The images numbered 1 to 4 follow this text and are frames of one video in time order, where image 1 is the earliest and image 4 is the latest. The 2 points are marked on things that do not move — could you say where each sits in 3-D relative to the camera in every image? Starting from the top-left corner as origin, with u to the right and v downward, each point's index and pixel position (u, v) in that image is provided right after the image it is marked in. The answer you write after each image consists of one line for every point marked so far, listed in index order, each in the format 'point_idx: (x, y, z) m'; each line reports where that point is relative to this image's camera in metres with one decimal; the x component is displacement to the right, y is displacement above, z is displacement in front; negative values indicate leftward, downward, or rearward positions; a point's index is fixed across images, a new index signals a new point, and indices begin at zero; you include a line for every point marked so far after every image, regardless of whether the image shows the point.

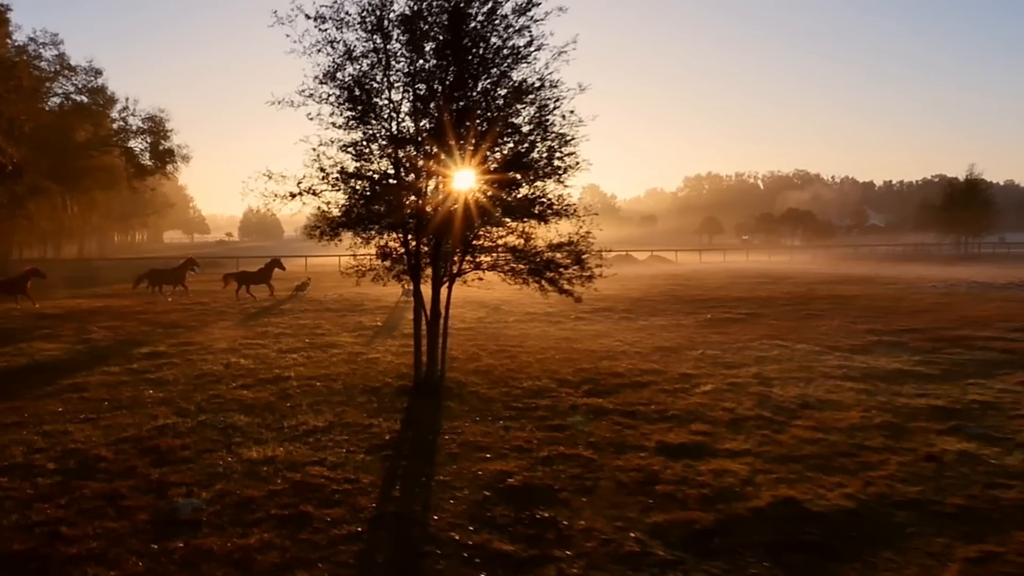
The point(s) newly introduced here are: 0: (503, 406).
0: (-0.1, -1.5, +10.9) m
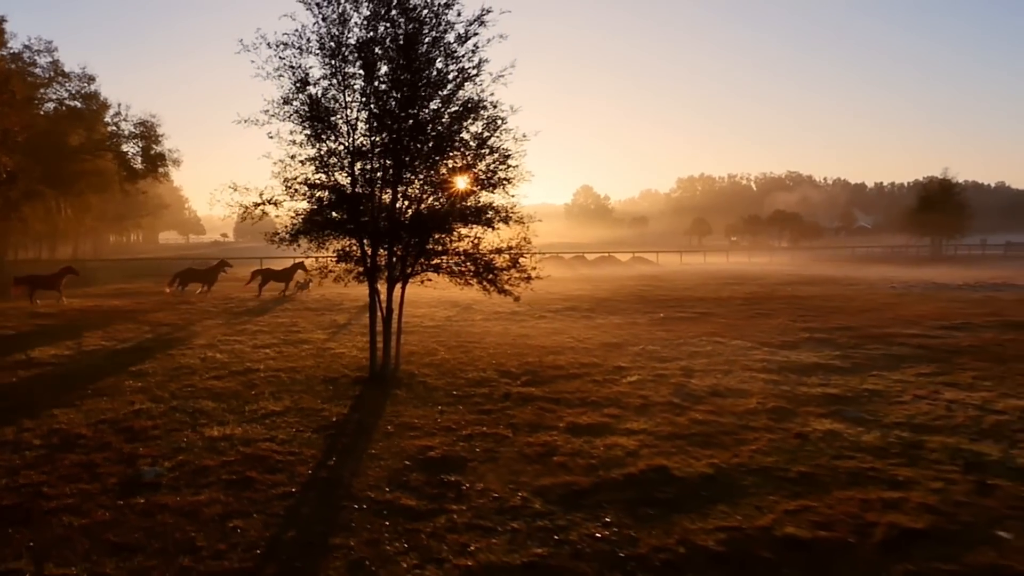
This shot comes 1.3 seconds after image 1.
0: (-1.0, -1.5, +12.2) m
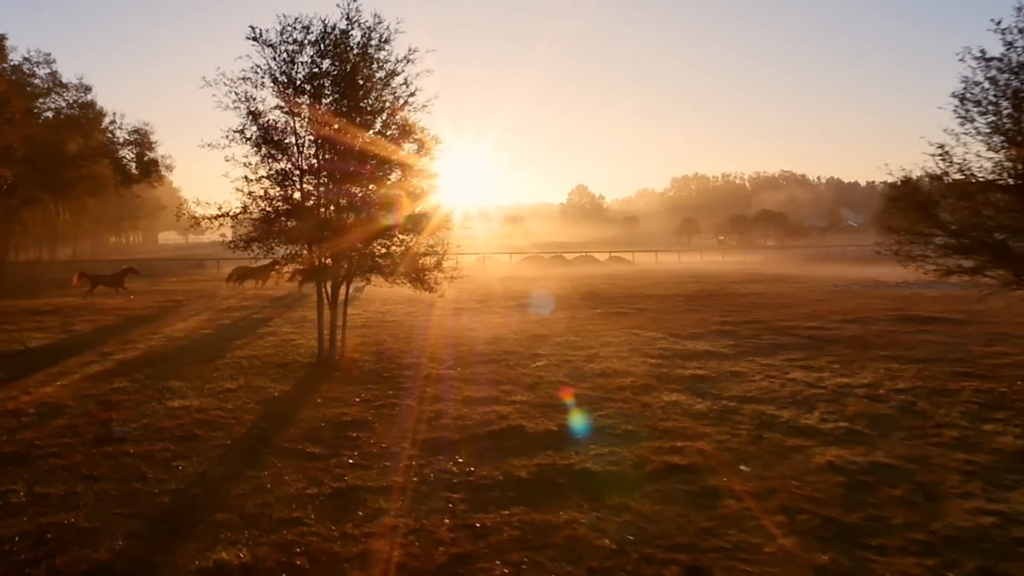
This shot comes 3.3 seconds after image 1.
0: (-2.3, -1.4, +14.5) m
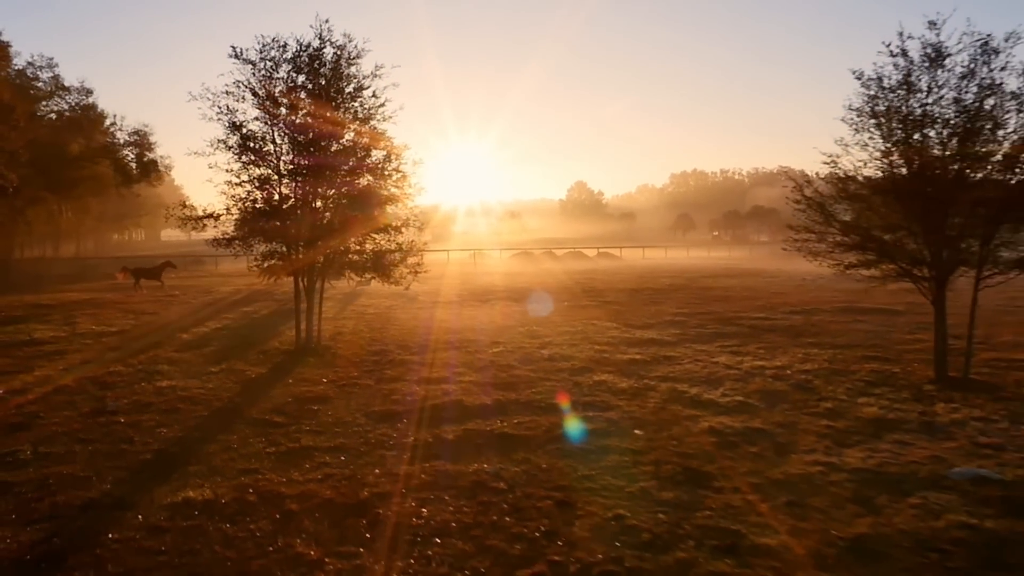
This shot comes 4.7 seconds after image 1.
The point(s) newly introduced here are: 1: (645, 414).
0: (-3.1, -1.3, +16.1) m
1: (+1.7, -1.6, +11.2) m
